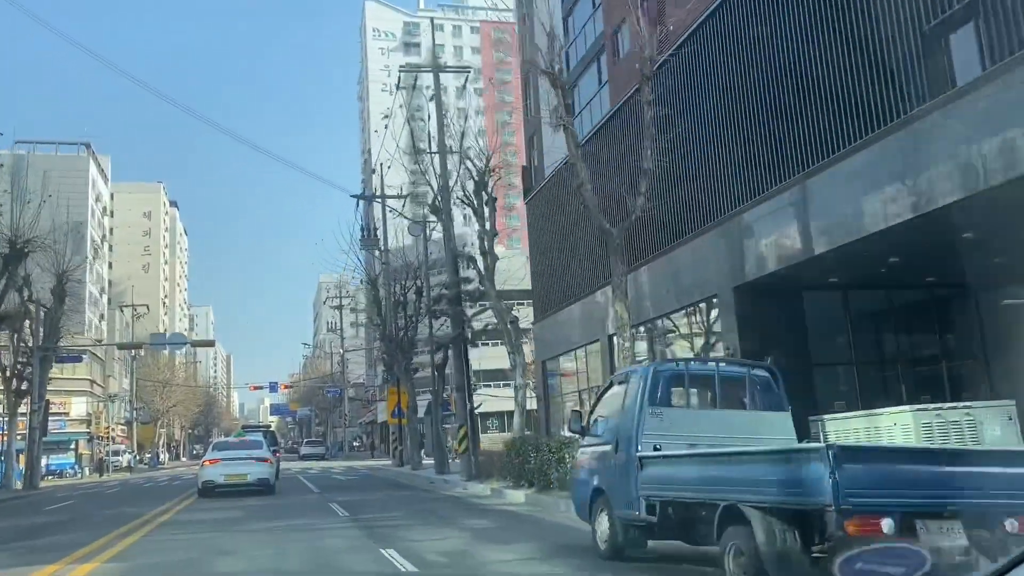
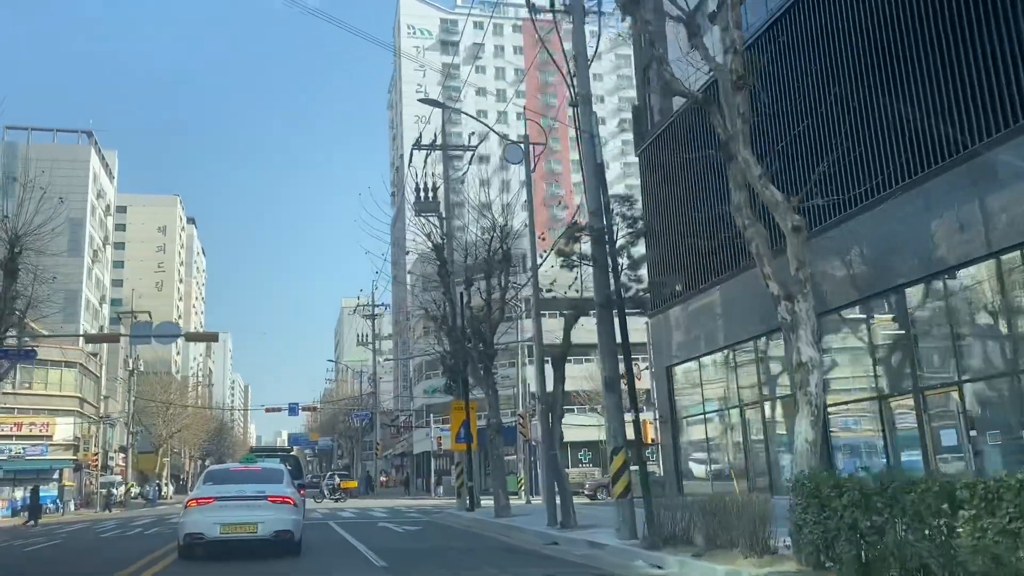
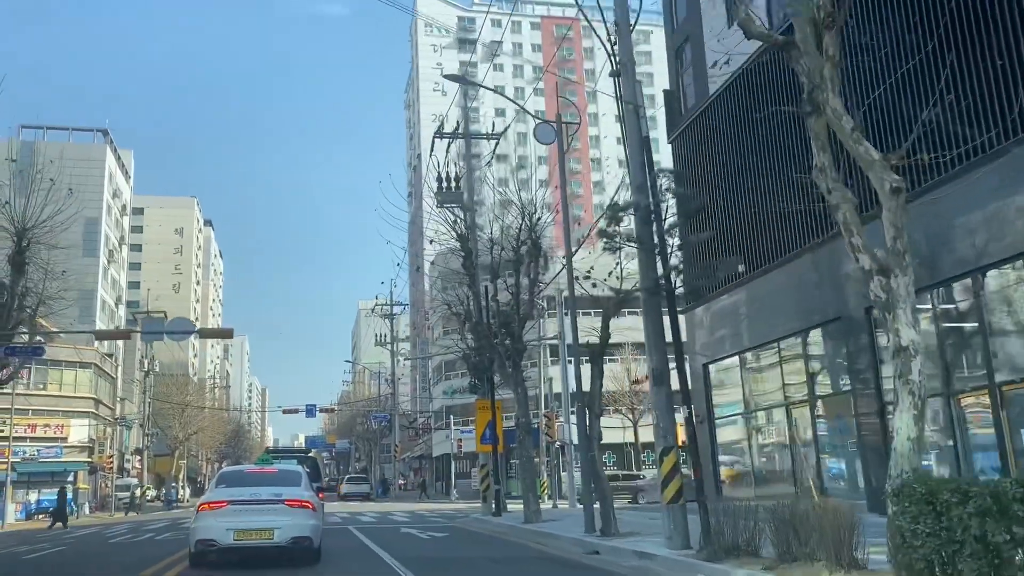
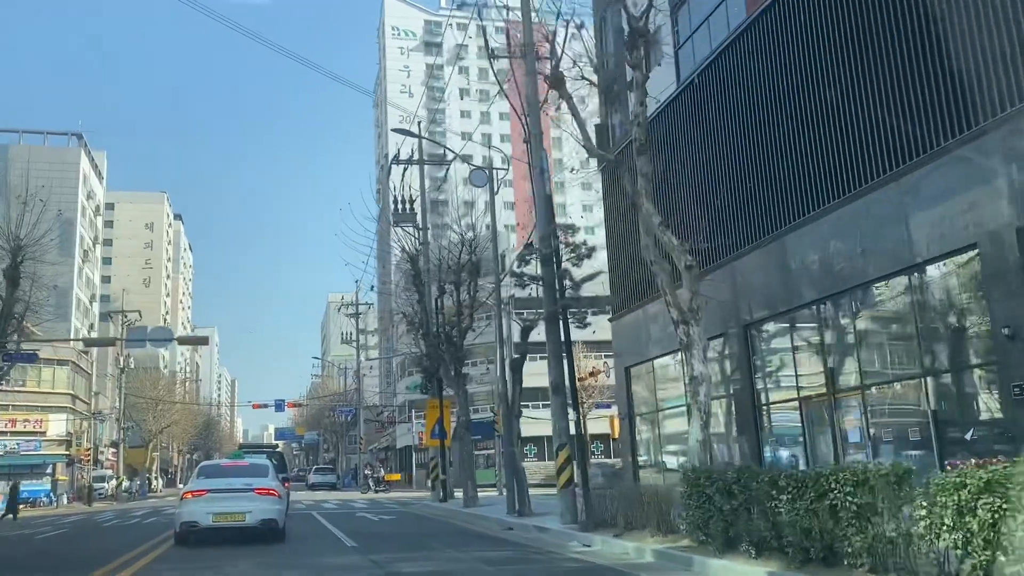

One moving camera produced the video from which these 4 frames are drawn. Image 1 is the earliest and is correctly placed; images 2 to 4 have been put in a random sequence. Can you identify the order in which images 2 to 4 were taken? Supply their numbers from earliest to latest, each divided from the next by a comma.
4, 2, 3
